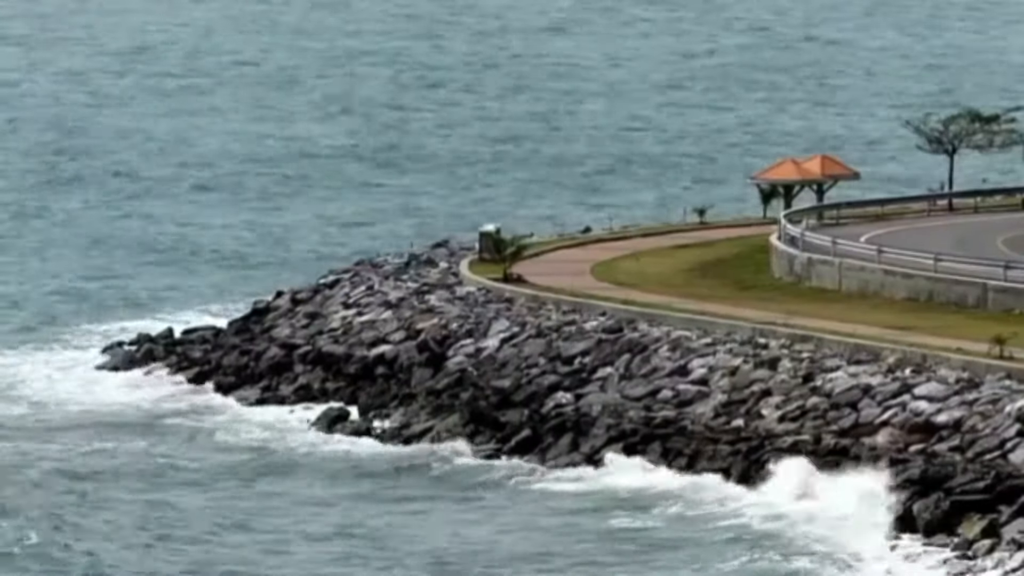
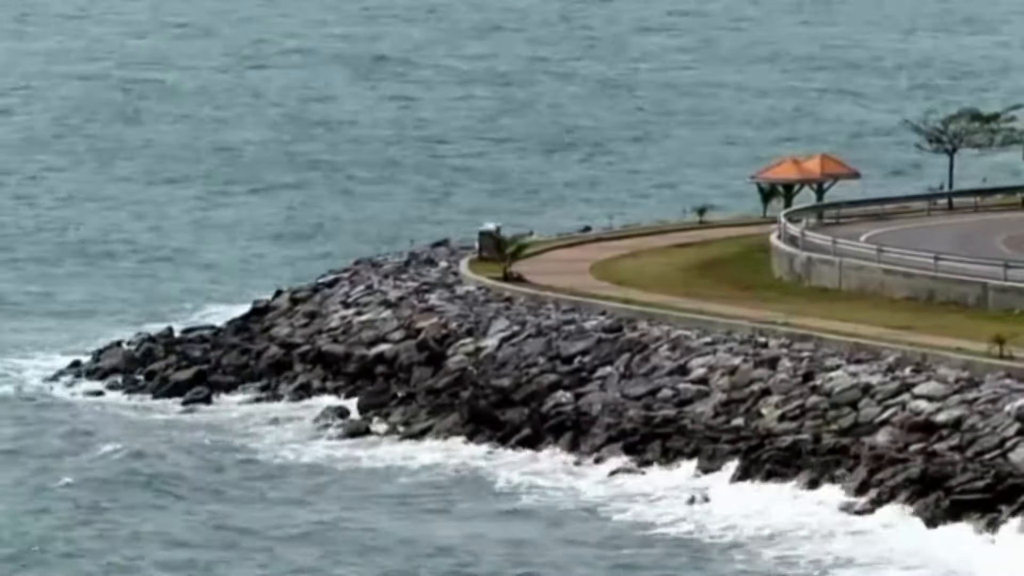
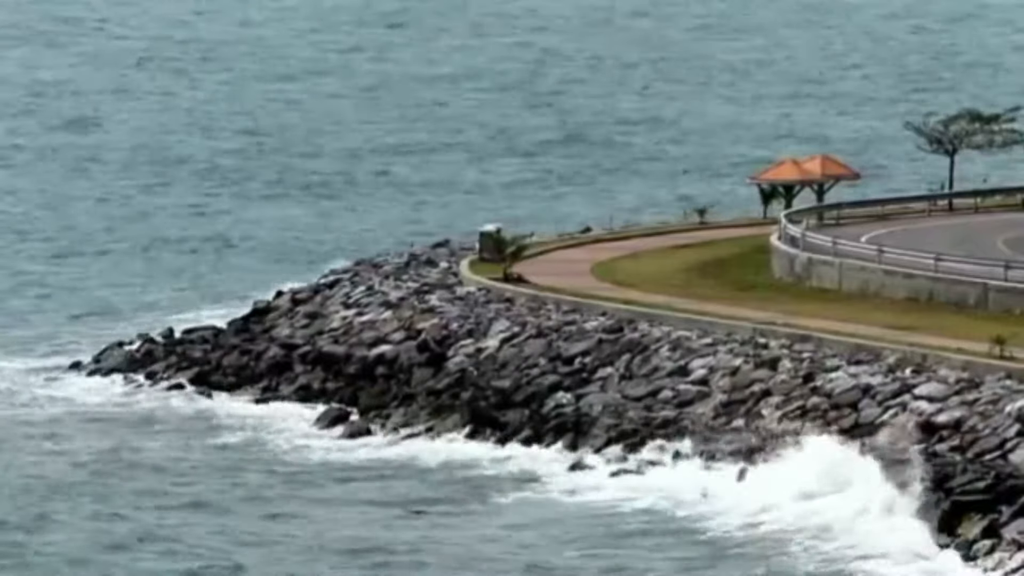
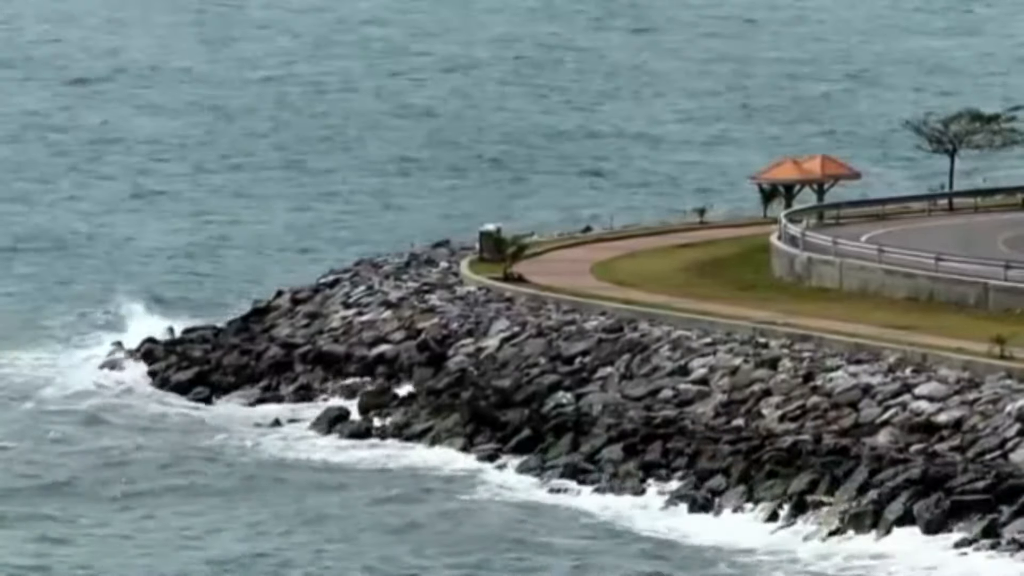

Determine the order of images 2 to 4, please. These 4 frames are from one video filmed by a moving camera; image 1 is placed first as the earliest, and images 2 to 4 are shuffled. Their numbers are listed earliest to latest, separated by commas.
3, 4, 2
